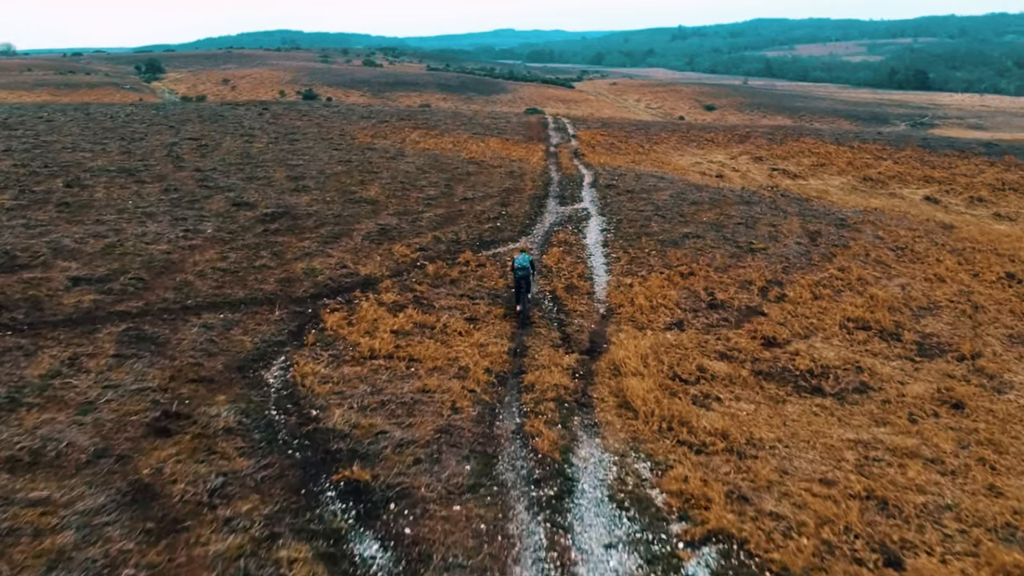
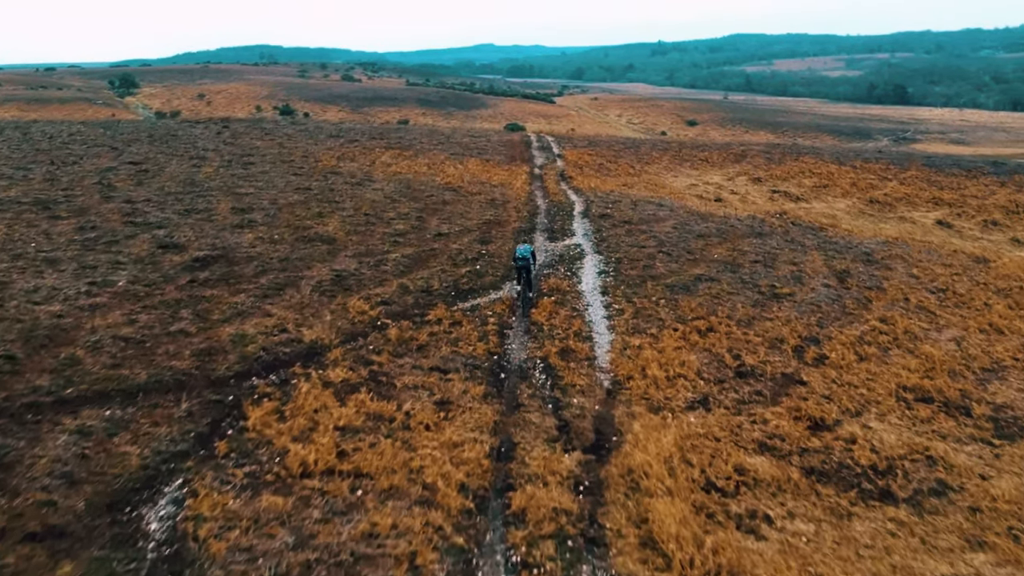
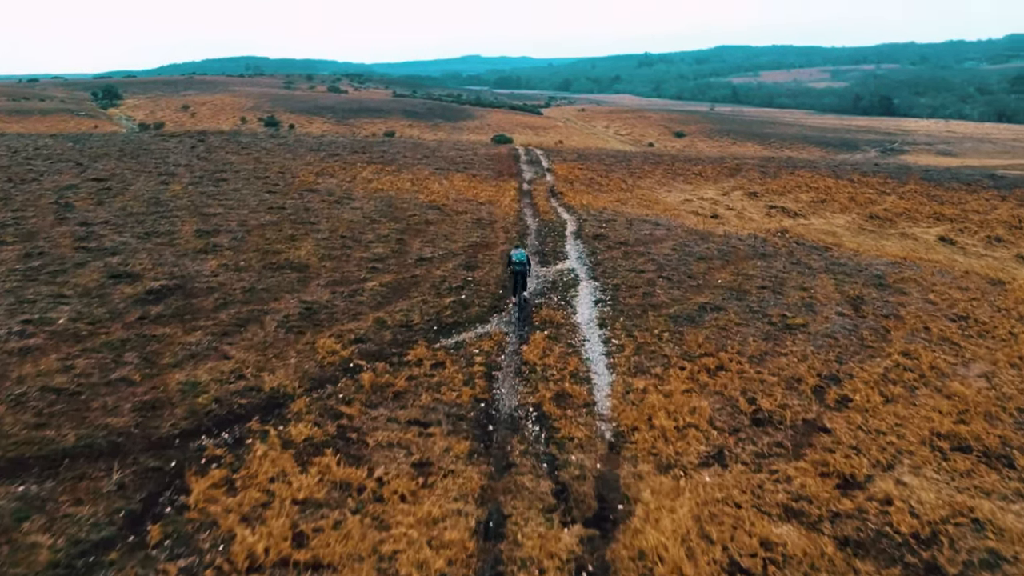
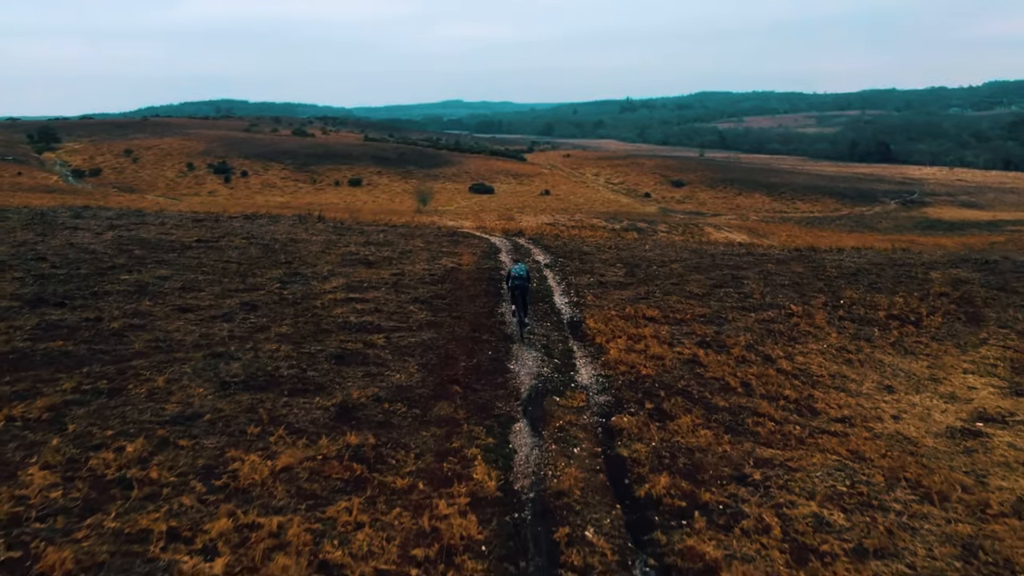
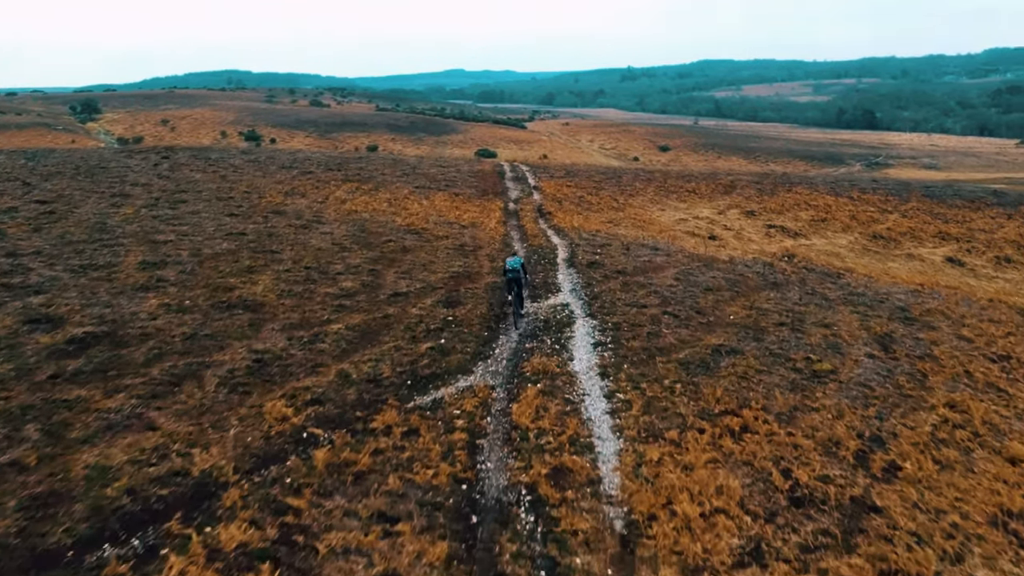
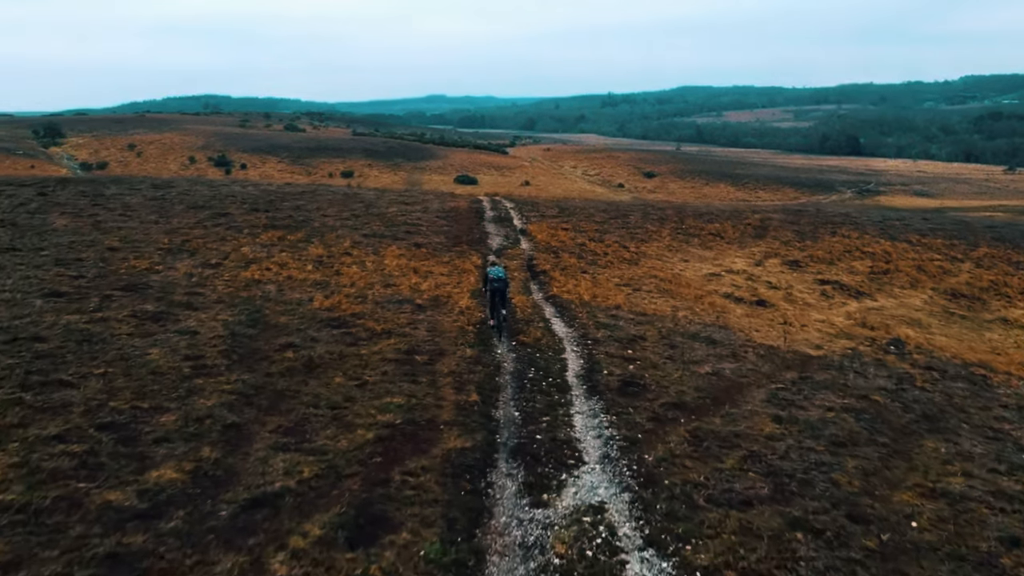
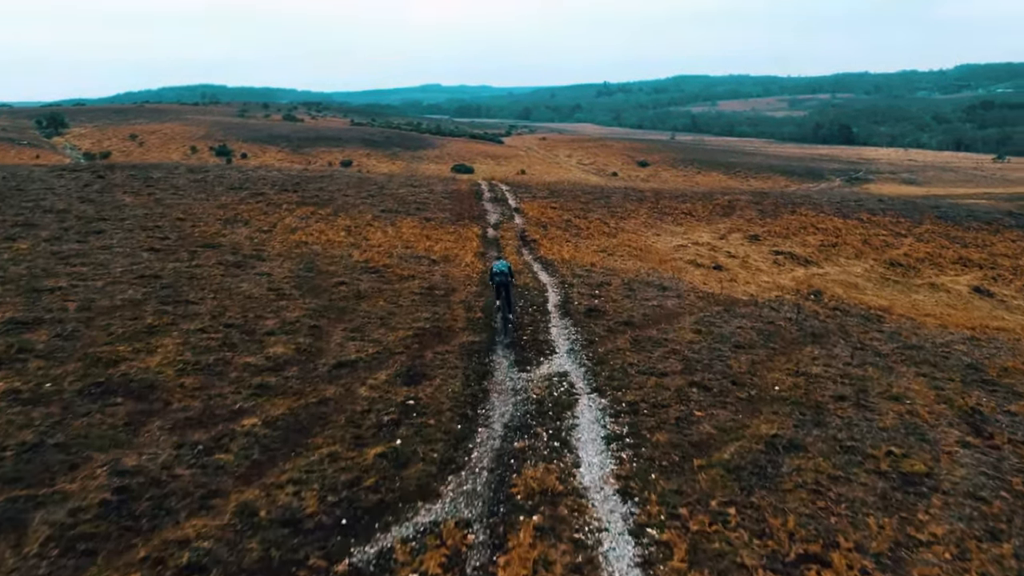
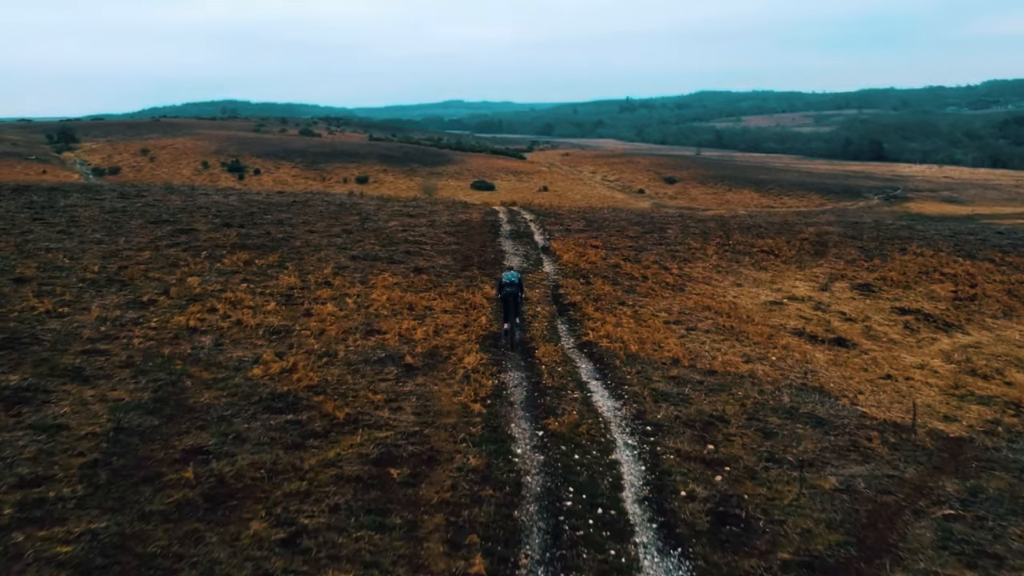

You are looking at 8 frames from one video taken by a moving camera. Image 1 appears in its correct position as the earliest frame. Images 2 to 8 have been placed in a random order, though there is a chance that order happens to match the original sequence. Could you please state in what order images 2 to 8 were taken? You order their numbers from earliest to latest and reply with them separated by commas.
2, 3, 5, 7, 6, 8, 4
